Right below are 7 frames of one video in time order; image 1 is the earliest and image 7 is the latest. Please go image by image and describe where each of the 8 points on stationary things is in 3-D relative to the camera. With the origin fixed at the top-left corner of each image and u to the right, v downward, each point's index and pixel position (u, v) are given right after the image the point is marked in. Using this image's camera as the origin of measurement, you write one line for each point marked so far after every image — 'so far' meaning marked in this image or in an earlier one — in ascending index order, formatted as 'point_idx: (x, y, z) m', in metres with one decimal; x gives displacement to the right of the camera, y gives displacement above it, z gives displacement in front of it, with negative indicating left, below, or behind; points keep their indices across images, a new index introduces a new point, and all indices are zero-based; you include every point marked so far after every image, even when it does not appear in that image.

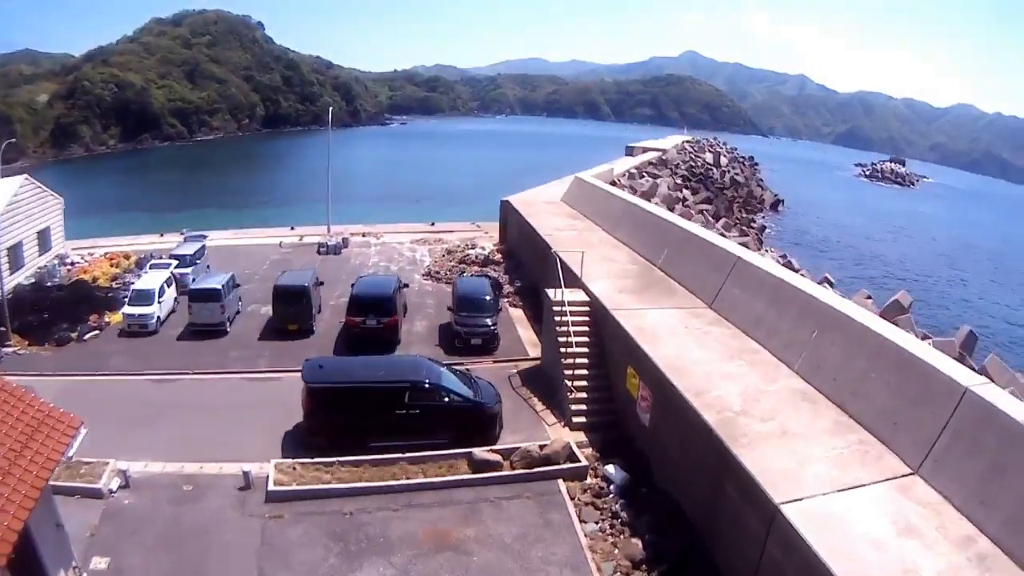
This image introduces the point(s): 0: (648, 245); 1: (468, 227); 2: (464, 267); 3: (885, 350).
0: (+2.0, +0.5, +9.0) m
1: (-1.2, +1.8, +19.9) m
2: (-0.9, +0.4, +13.1) m
3: (+2.6, -0.5, +4.5) m
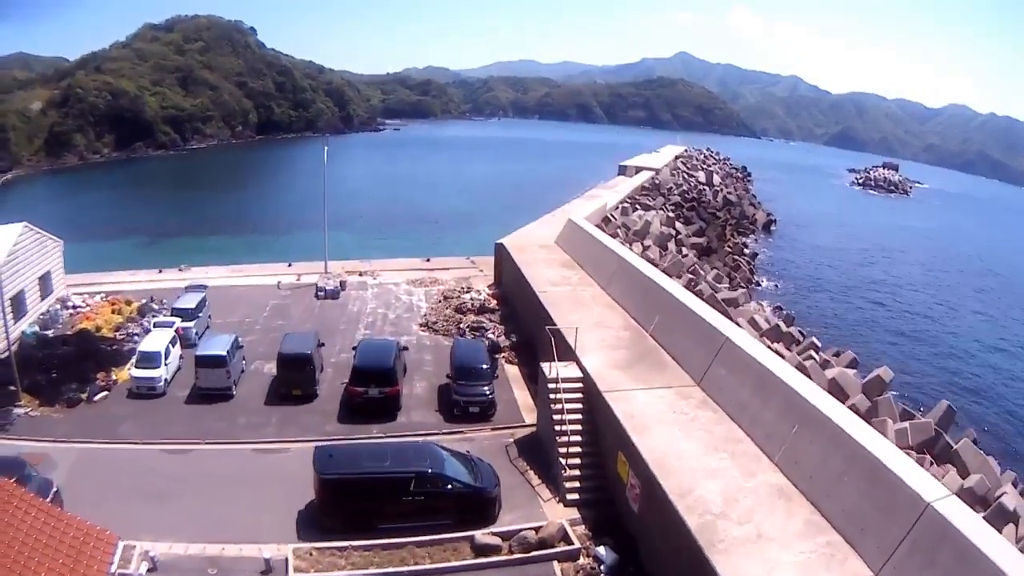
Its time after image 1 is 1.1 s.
0: (+1.9, -0.3, +9.4) m
1: (-1.4, +0.8, +20.3) m
2: (-1.0, -0.6, +13.5) m
3: (+2.5, -1.2, +4.9) m
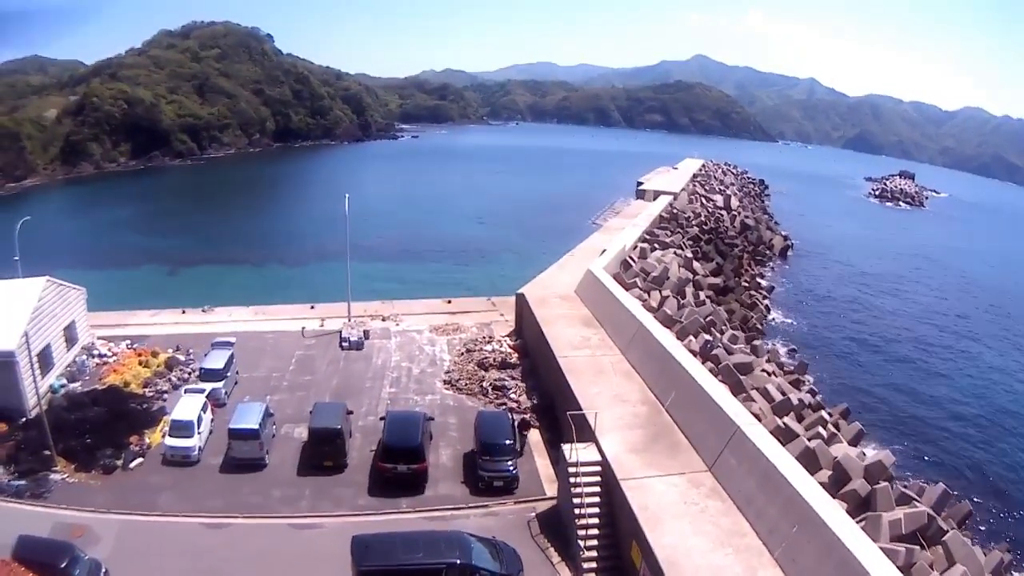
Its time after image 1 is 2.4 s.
0: (+2.2, -1.3, +9.9) m
1: (-0.8, -0.5, +20.8) m
2: (-0.6, -1.8, +14.0) m
3: (+2.7, -2.2, +5.3) m
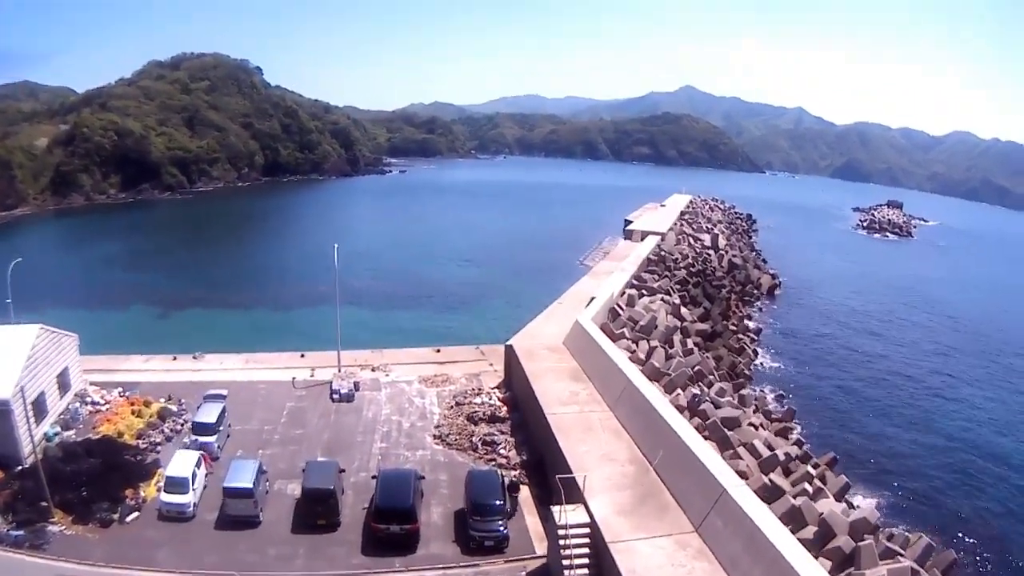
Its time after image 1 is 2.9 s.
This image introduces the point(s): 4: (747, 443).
0: (+2.0, -2.3, +10.1) m
1: (-1.2, -2.1, +21.1) m
2: (-0.9, -2.9, +14.2) m
3: (+2.6, -2.8, +5.5) m
4: (+4.1, -2.7, +11.7) m
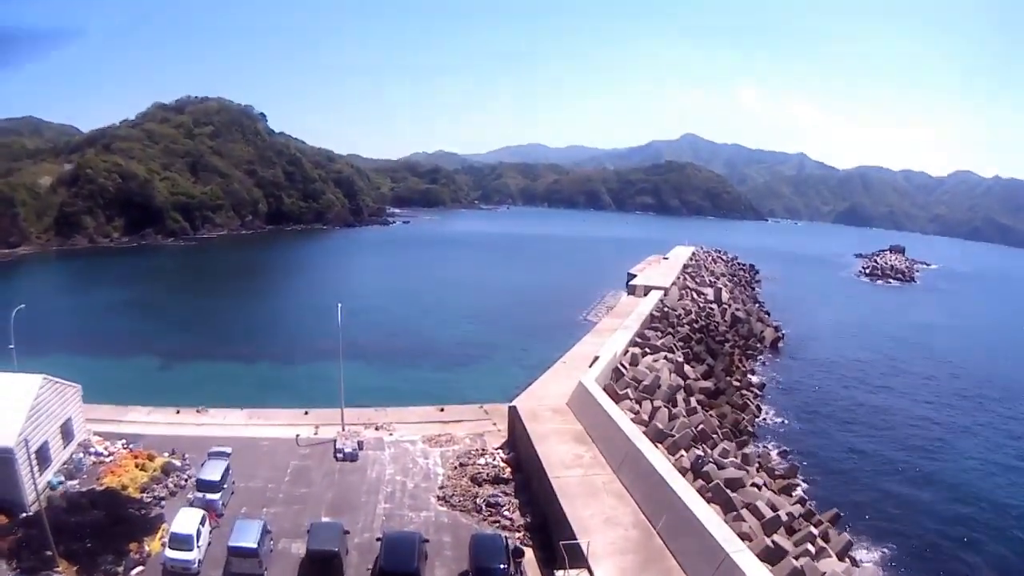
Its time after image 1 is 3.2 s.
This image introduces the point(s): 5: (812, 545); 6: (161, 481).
0: (+2.1, -3.3, +10.3) m
1: (-1.1, -4.0, +21.2) m
2: (-0.8, -4.3, +14.2) m
3: (+2.7, -3.5, +5.6) m
4: (+4.2, -3.8, +11.8) m
5: (+4.8, -4.2, +10.8) m
6: (-8.6, -4.8, +16.3) m
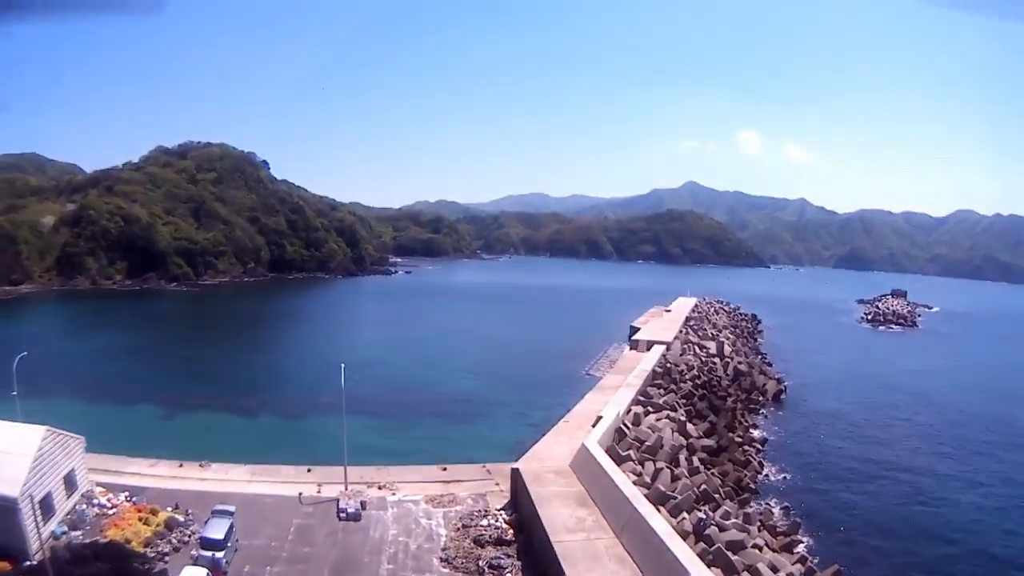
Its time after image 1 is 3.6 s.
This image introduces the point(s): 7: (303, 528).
0: (+2.1, -4.4, +10.5) m
1: (-1.0, -5.9, +21.3) m
2: (-0.7, -5.7, +14.4) m
3: (+2.7, -4.2, +5.8) m
4: (+4.3, -5.1, +11.9) m
5: (+4.8, -5.3, +10.9) m
6: (-8.5, -6.3, +16.4) m
7: (-5.4, -6.3, +17.2) m
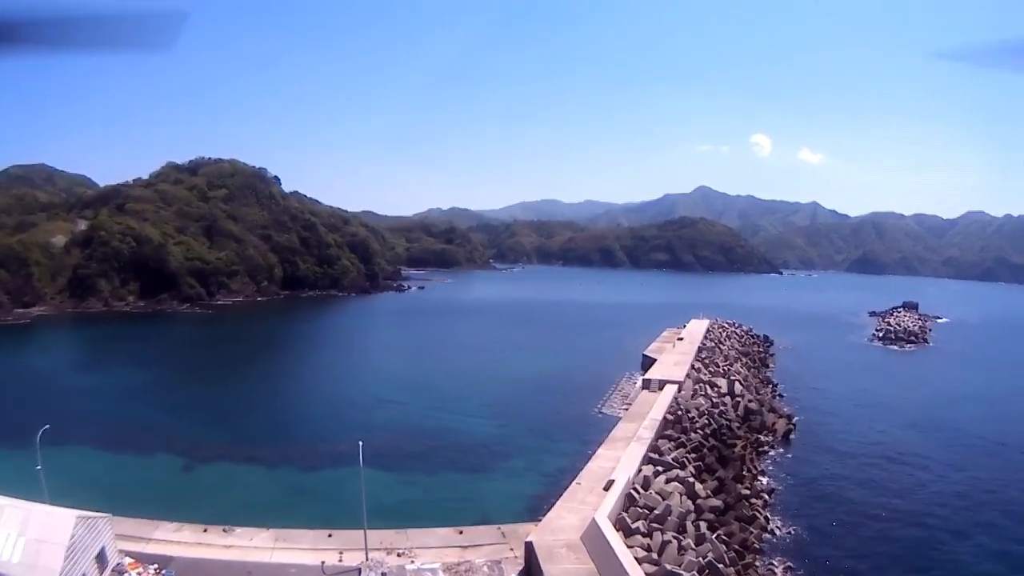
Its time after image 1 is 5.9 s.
0: (+2.3, -6.1, +11.1) m
1: (-0.5, -8.2, +22.0) m
2: (-0.4, -7.7, +15.0) m
3: (+2.8, -5.7, +6.5) m
4: (+4.5, -6.7, +12.5) m
5: (+5.1, -6.9, +11.5) m
6: (-8.1, -8.8, +17.2) m
7: (-5.0, -8.6, +17.9) m
